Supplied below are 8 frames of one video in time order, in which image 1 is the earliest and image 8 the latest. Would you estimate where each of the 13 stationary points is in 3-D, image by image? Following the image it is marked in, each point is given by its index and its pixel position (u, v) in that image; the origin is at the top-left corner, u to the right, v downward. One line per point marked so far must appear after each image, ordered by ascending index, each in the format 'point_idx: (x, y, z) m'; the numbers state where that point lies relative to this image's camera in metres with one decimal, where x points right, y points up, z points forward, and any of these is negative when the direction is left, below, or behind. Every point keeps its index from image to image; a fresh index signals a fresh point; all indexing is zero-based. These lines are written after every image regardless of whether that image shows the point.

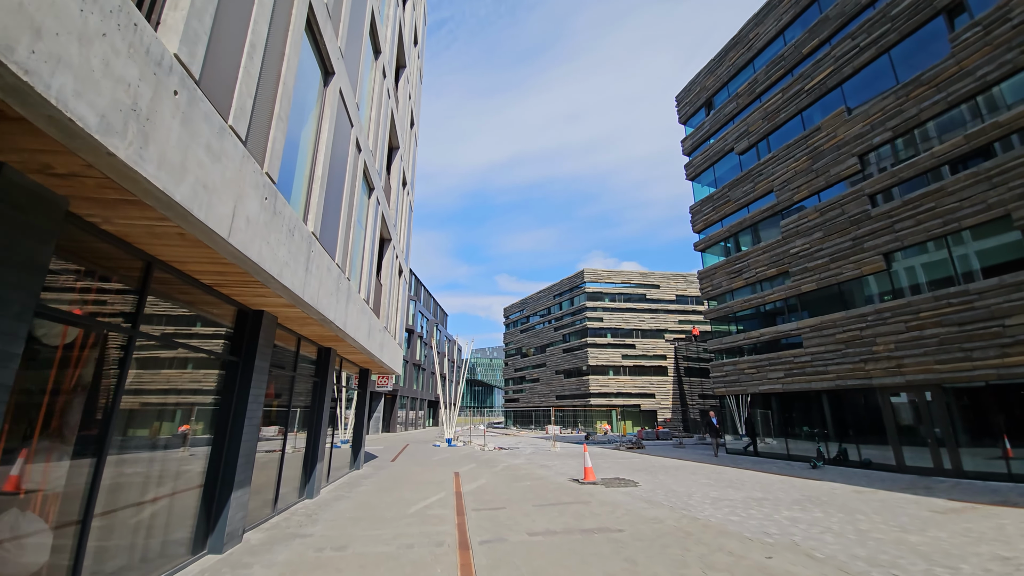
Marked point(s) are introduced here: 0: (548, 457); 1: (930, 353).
0: (+1.8, -8.1, +19.9) m
1: (+13.6, -2.1, +13.5) m
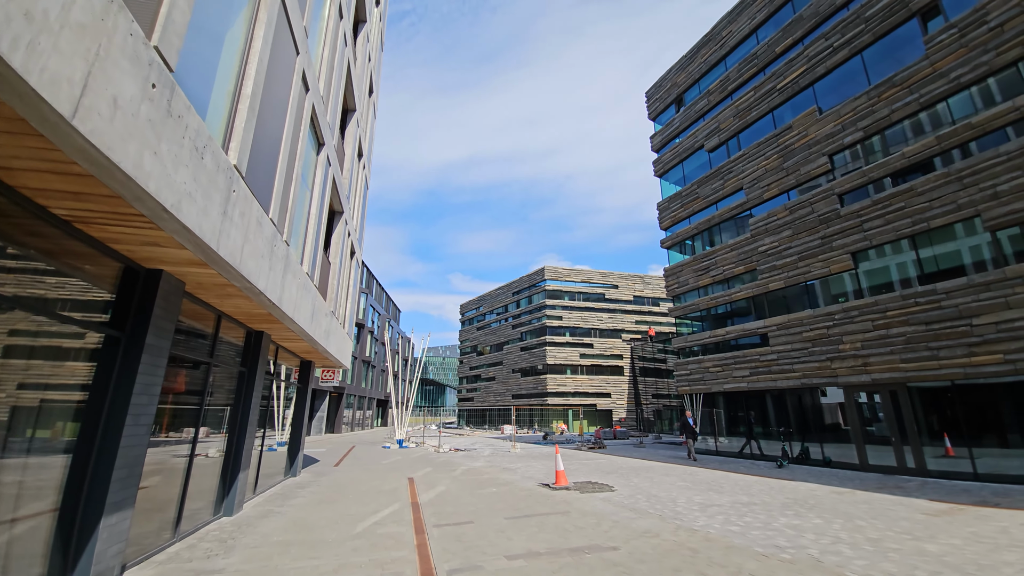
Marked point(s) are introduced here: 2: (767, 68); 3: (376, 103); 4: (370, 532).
0: (0.0, -7.6, +18.6) m
1: (+12.5, -2.1, +13.6) m
2: (+11.8, +10.2, +19.4) m
3: (-6.2, +8.3, +18.7) m
4: (-2.5, -4.3, +7.4) m
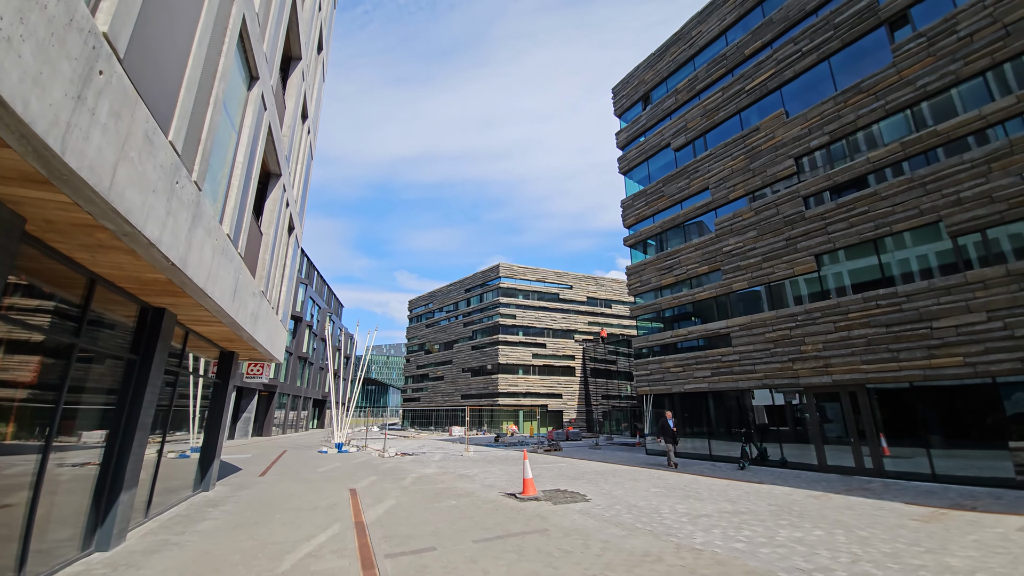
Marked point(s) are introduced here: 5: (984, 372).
0: (-1.9, -7.2, +17.2) m
1: (+11.3, -2.1, +13.7) m
2: (+10.3, +10.2, +19.4) m
3: (-7.4, +9.0, +16.6) m
4: (-2.9, -3.8, +5.7) m
5: (+12.7, -2.3, +11.2) m
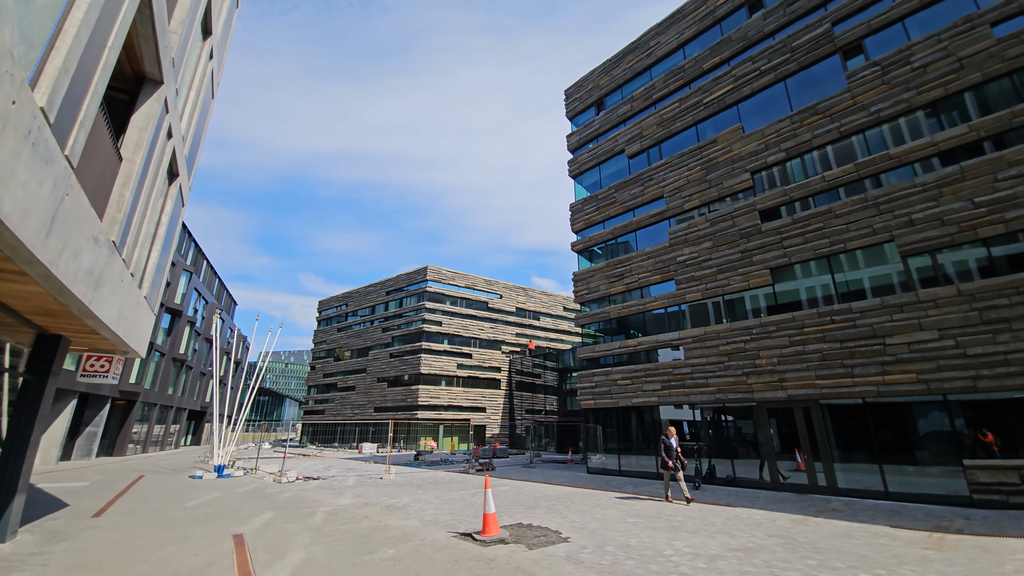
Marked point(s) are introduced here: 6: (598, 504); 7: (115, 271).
0: (-4.2, -6.9, +14.2) m
1: (+9.8, -2.6, +13.6) m
2: (+8.4, +9.6, +19.5) m
3: (-8.5, +9.7, +13.2) m
4: (-2.7, -3.1, +2.9) m
5: (+11.6, -2.8, +11.4) m
6: (+2.3, -5.8, +11.2) m
7: (-6.8, +0.3, +7.1) m
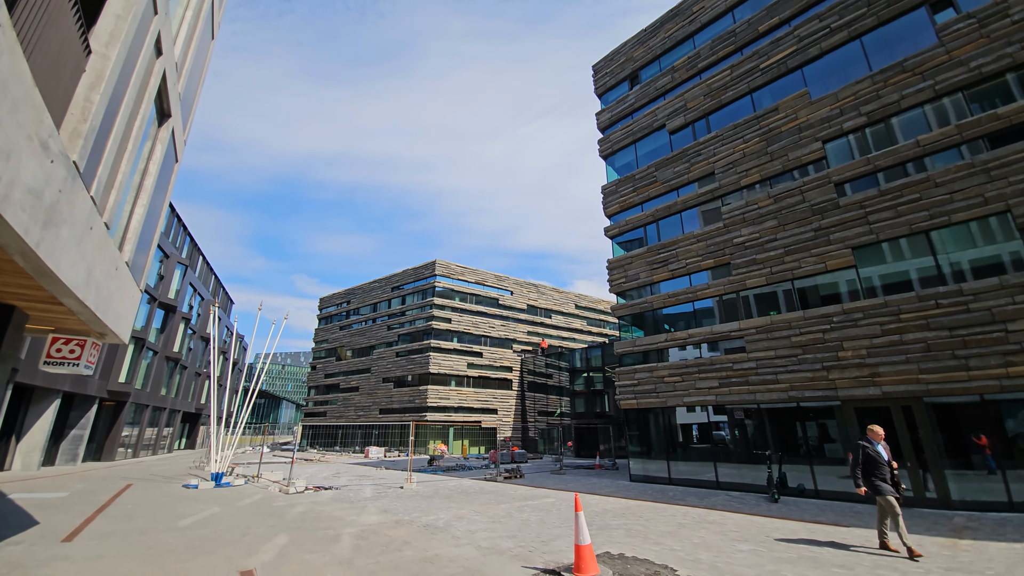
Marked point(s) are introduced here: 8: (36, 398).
0: (-2.8, -6.3, +12.2) m
1: (+11.2, -2.0, +11.7) m
2: (+9.8, +10.1, +17.6) m
3: (-7.0, +10.3, +11.2) m
4: (-1.2, -2.5, +0.9) m
5: (+13.1, -2.2, +9.5) m
6: (+3.8, -5.2, +9.3) m
7: (-5.3, +1.0, +5.1) m
8: (-22.5, -5.2, +19.7) m
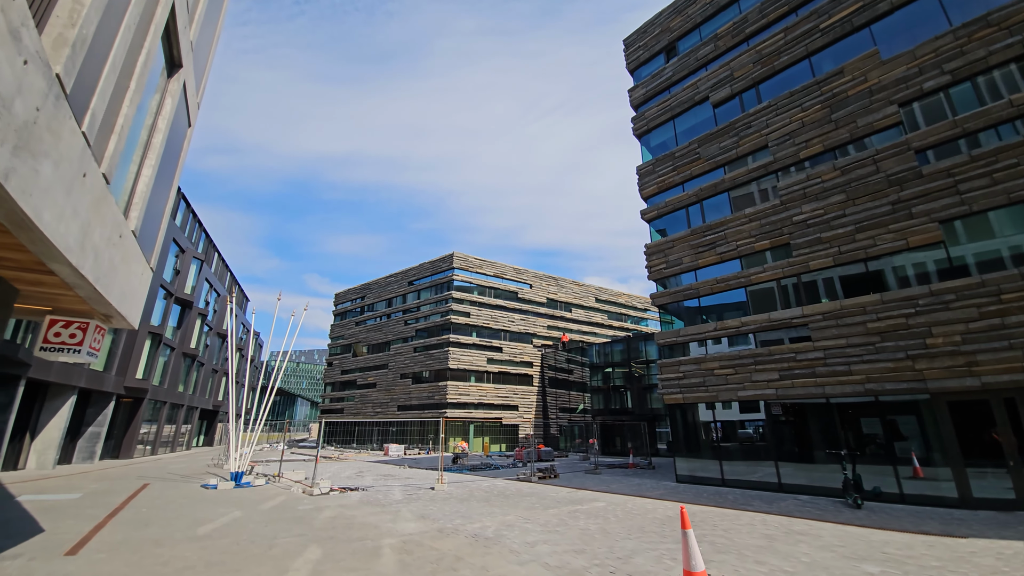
0: (-1.5, -5.8, +11.1) m
1: (+12.4, -1.4, +10.2) m
2: (+11.1, +10.7, +16.1) m
3: (-5.9, +10.7, +10.1) m
4: (-0.2, -2.0, -0.3) m
5: (+14.2, -1.6, +8.0) m
6: (+4.9, -4.7, +8.0) m
7: (-4.2, +1.4, +4.0) m
8: (-21.1, -4.9, +19.1) m
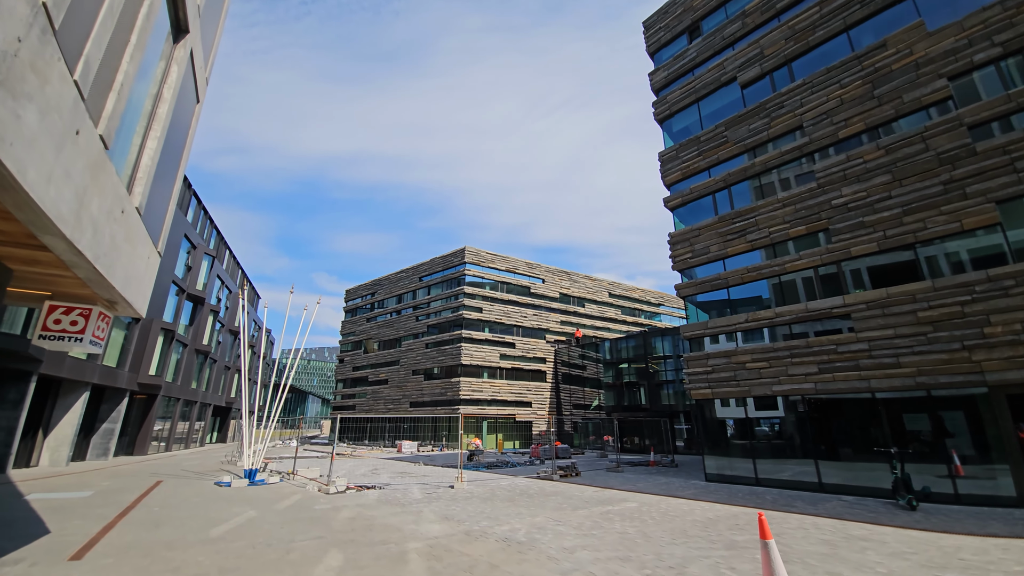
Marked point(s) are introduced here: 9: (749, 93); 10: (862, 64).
0: (-0.8, -5.5, +10.5) m
1: (+13.0, -1.1, +9.3) m
2: (+11.8, +11.2, +15.2) m
3: (-5.4, +11.0, +9.5) m
4: (+0.2, -1.8, -0.9) m
5: (+14.8, -1.2, +7.1) m
6: (+5.6, -4.4, +7.3) m
7: (-3.7, +1.6, +3.4) m
8: (-20.2, -4.6, +18.9) m
9: (+9.5, +7.9, +16.8) m
10: (+11.6, +7.4, +13.8) m
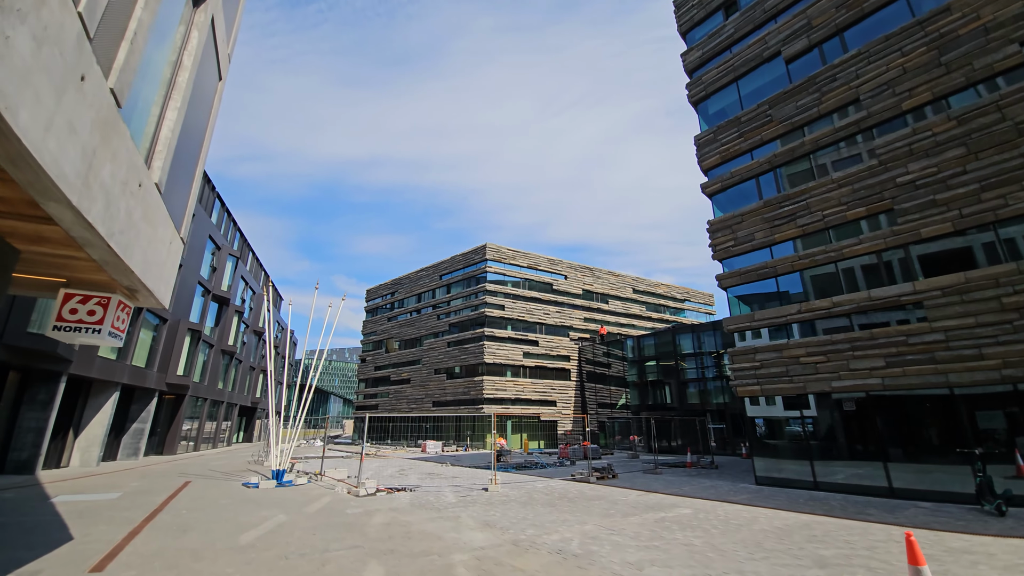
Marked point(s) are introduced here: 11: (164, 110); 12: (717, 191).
0: (+0.2, -5.2, +9.7) m
1: (+13.9, -0.6, +8.0) m
2: (+12.7, +11.6, +13.9) m
3: (-4.6, +11.2, +8.9) m
4: (+0.7, -1.6, -1.7) m
5: (+15.6, -0.7, +5.8) m
6: (+6.4, -4.1, +6.3) m
7: (-3.1, +1.8, +2.8) m
8: (-18.9, -4.6, +18.9) m
9: (+10.6, +8.3, +15.7) m
10: (+12.5, +7.9, +12.6) m
11: (-4.6, +2.3, +5.6) m
12: (+8.4, +4.0, +17.0) m
